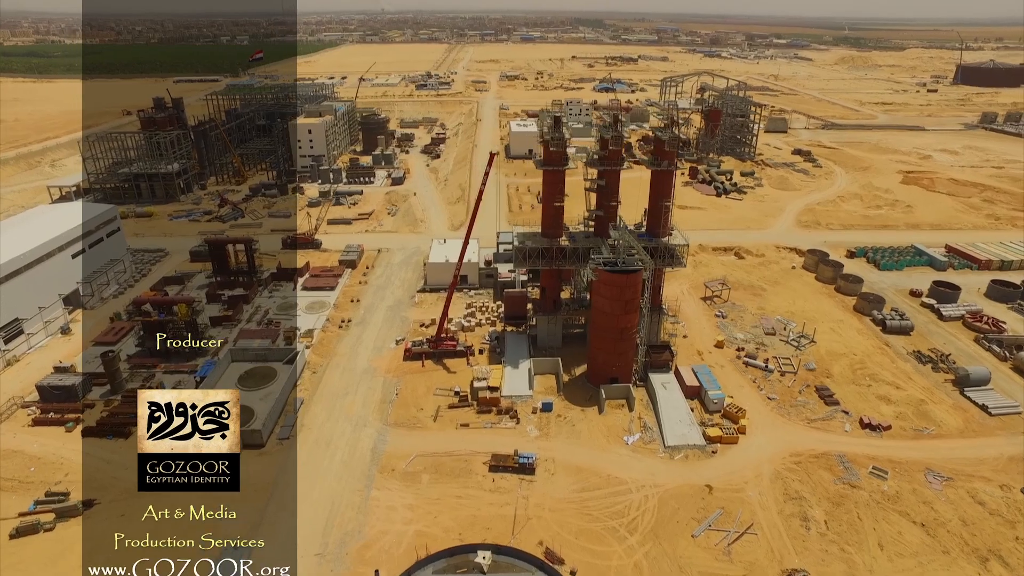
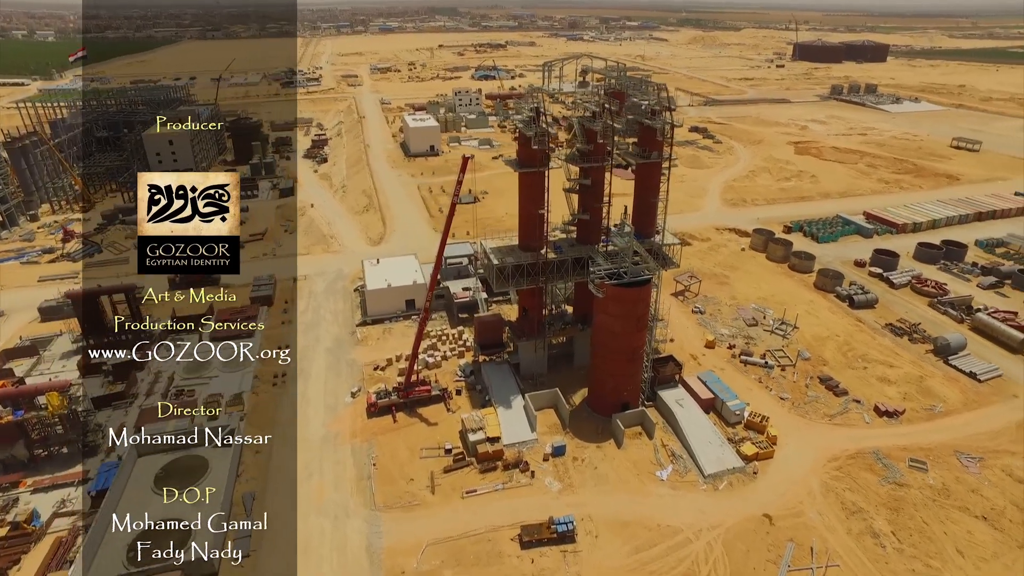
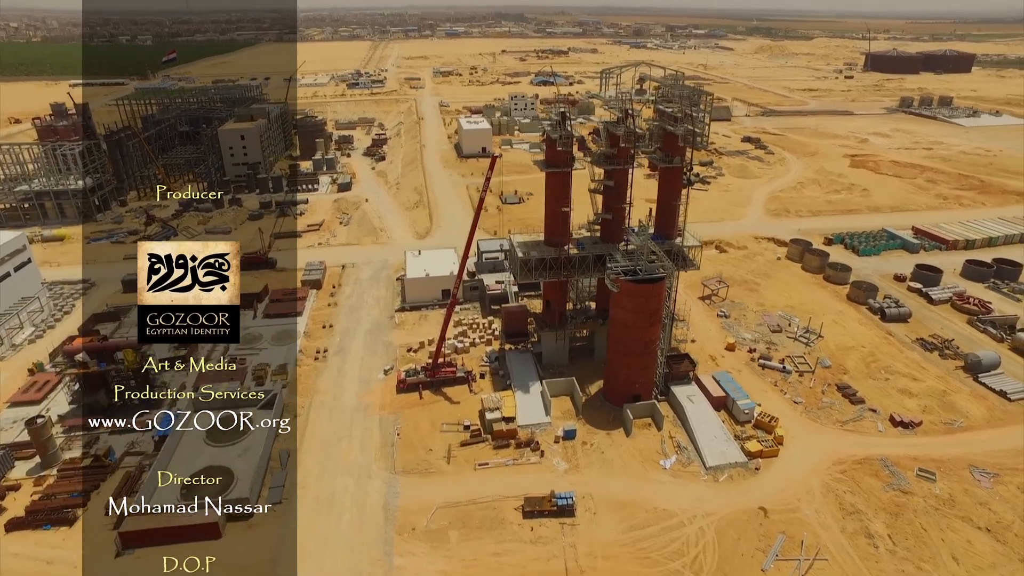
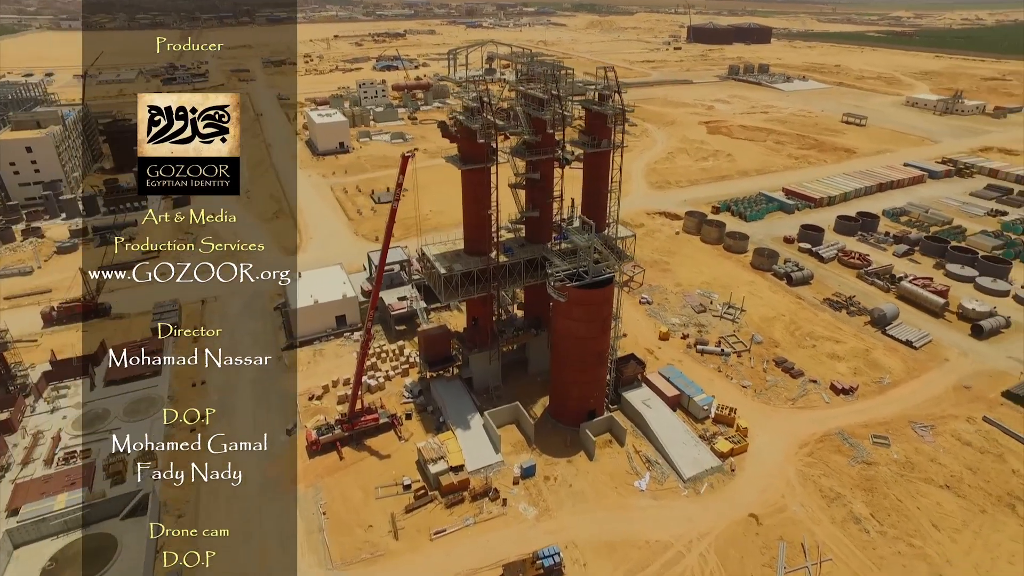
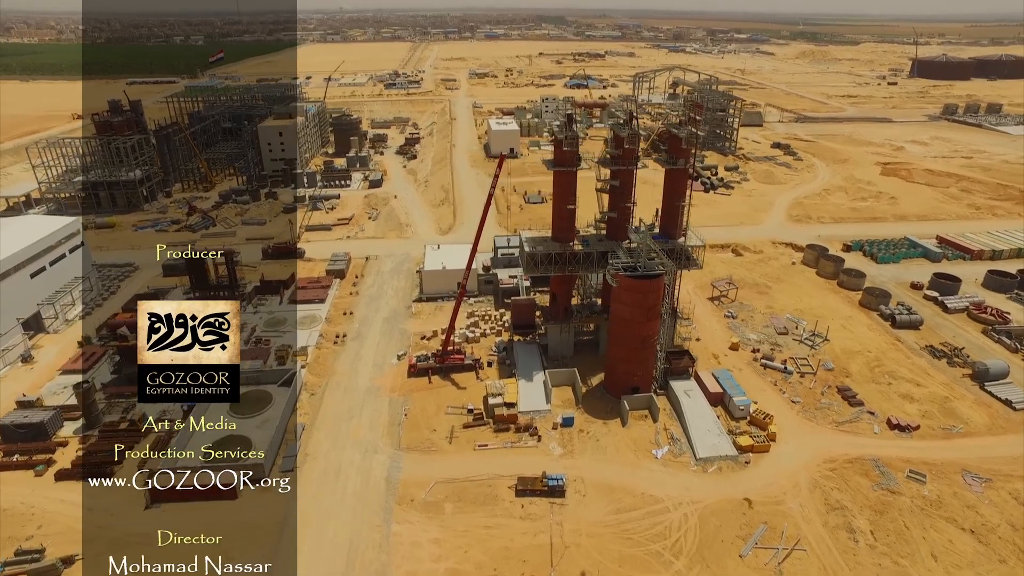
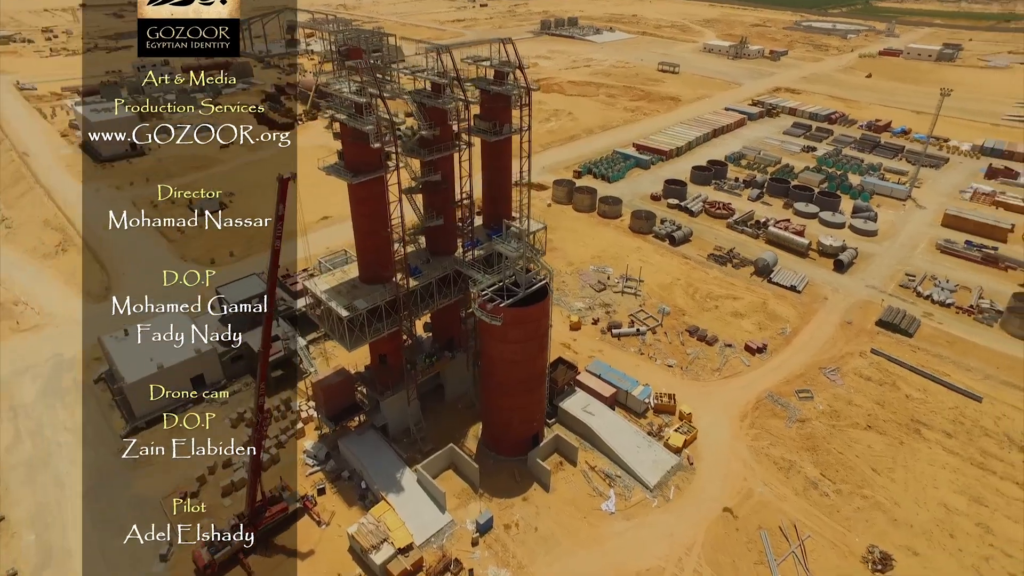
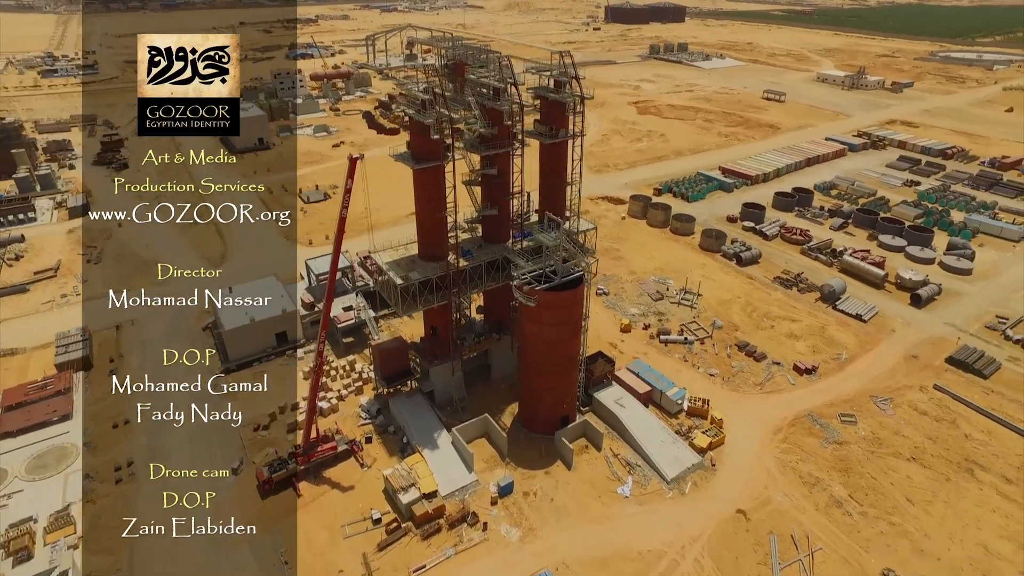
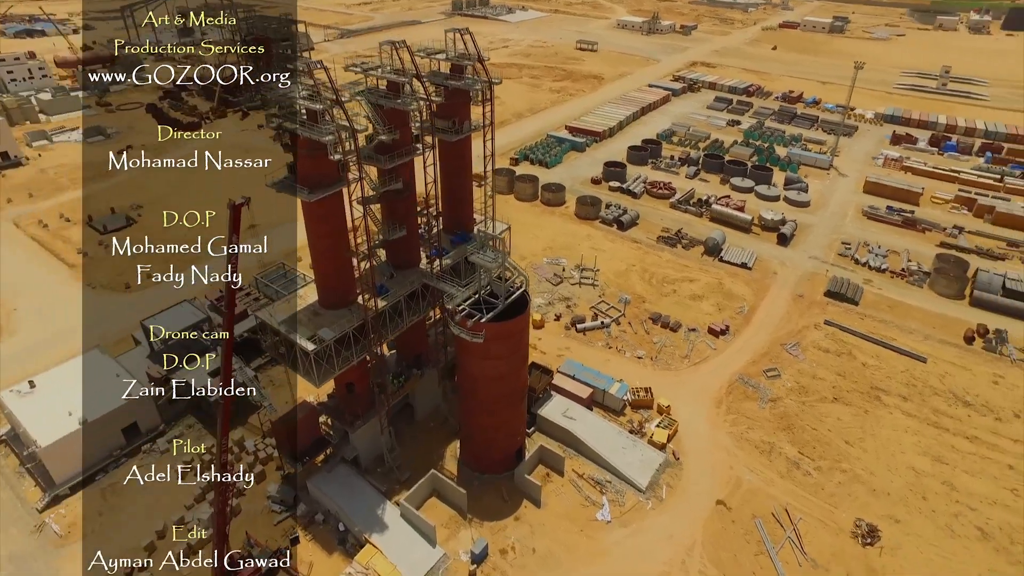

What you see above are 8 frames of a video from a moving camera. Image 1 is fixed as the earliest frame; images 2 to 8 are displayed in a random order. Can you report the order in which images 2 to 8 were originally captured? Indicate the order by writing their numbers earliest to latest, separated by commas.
5, 3, 2, 4, 7, 6, 8
